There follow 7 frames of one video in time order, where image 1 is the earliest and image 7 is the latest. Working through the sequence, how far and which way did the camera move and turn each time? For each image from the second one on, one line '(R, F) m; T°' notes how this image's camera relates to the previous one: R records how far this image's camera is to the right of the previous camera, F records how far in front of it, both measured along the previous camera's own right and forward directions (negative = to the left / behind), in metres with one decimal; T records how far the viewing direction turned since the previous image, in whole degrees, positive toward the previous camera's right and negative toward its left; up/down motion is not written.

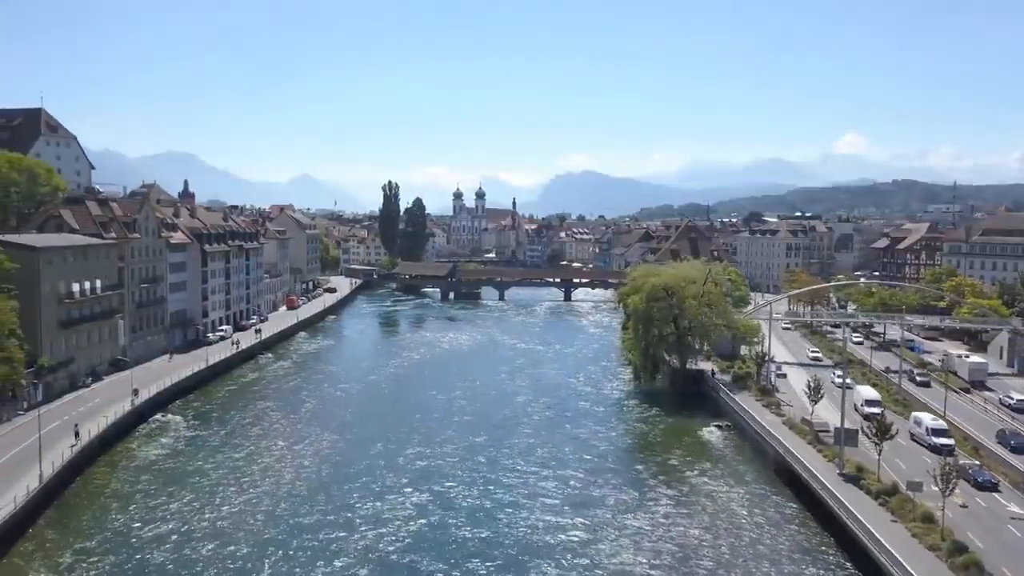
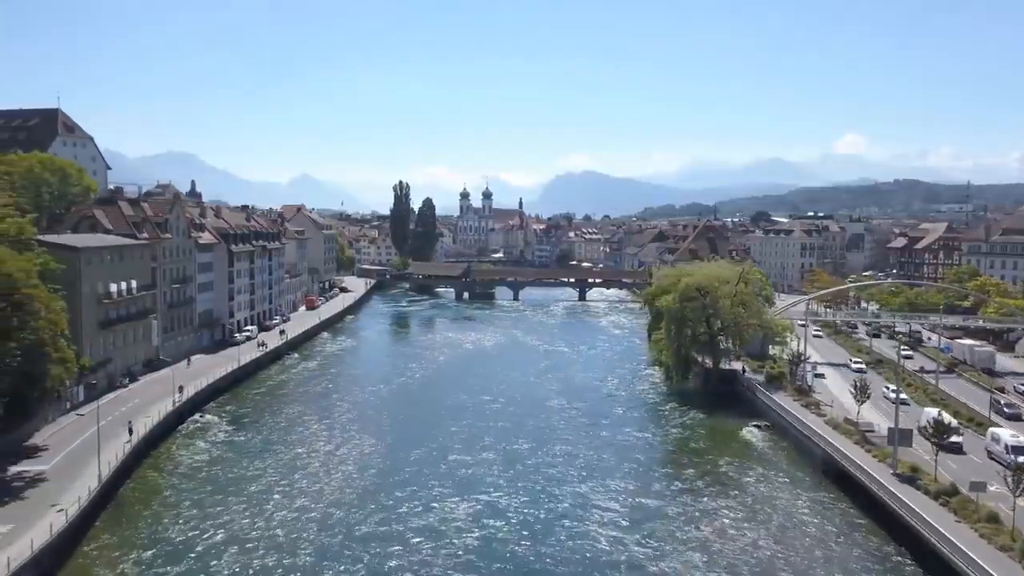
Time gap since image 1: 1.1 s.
(-1.9, +0.1) m; 0°
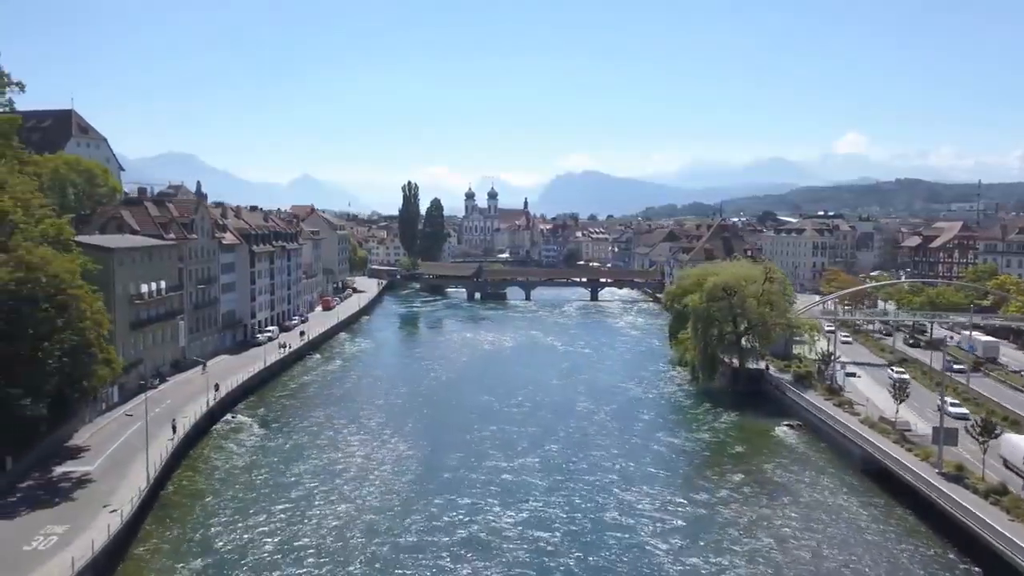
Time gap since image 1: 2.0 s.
(-1.5, +0.1) m; 0°
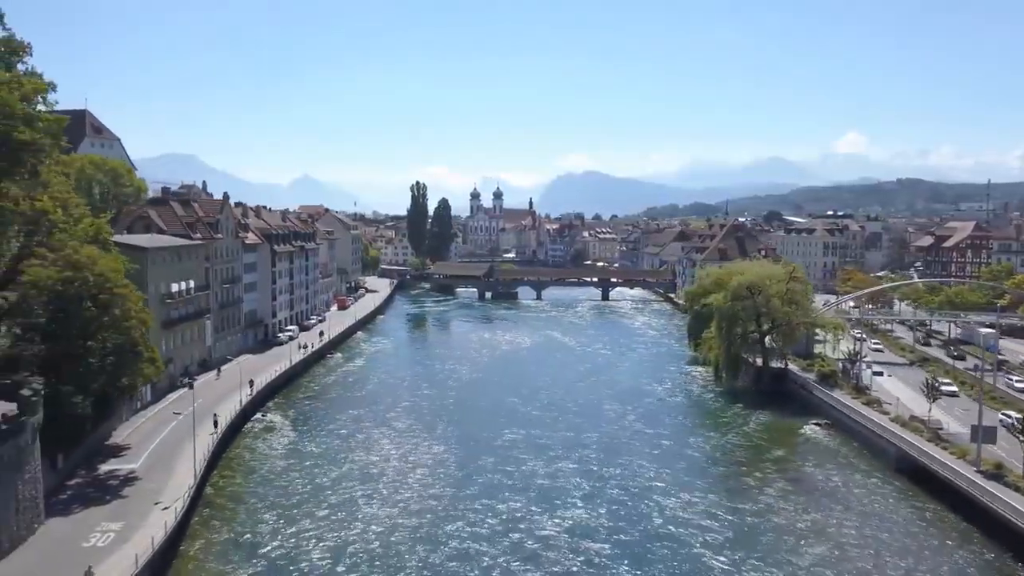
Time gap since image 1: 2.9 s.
(-1.4, -0.1) m; 0°
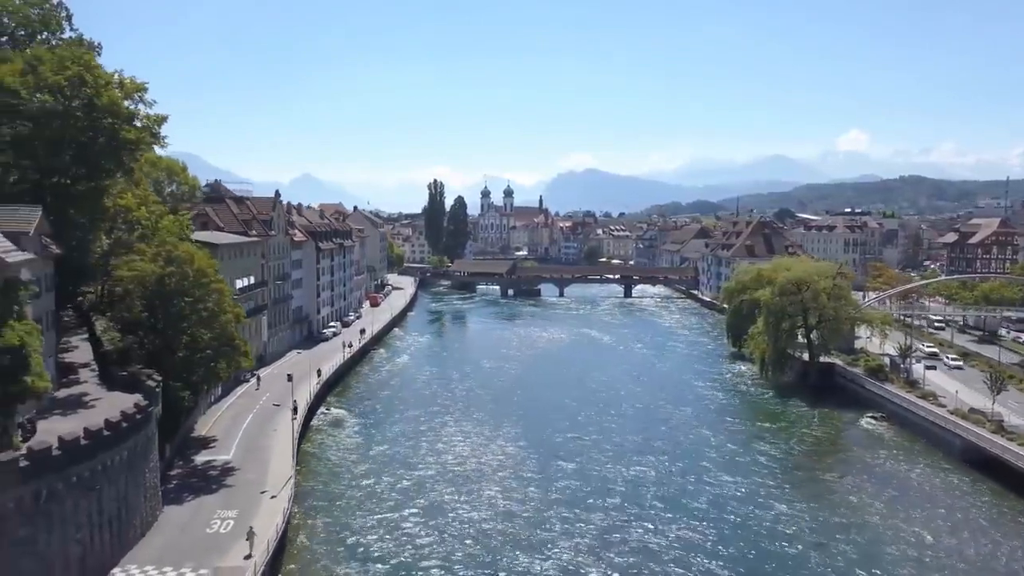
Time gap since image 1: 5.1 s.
(-3.0, -0.7) m; 0°
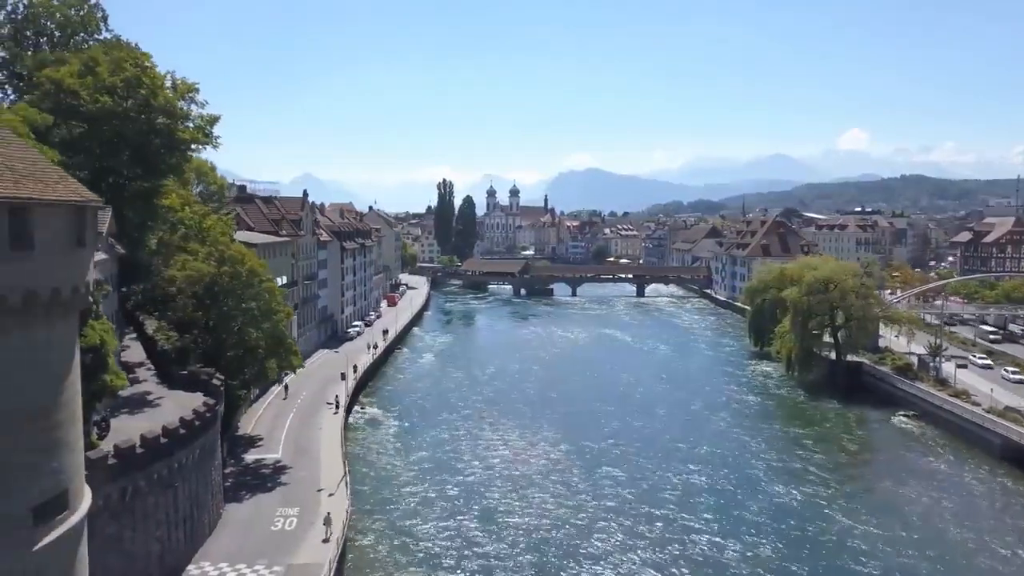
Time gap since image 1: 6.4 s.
(-1.7, -0.2) m; 0°
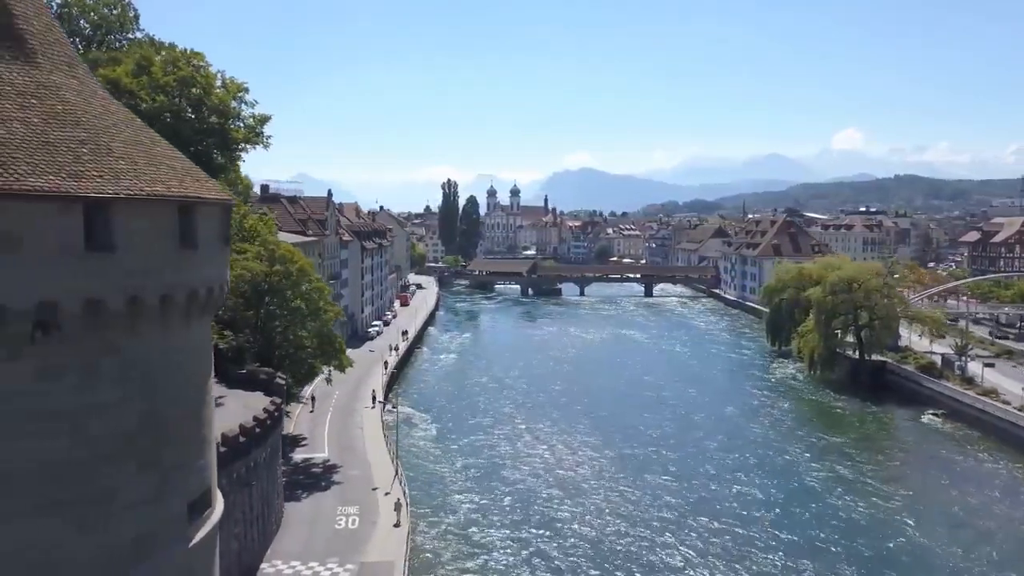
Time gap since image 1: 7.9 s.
(-1.9, -0.1) m; 0°
